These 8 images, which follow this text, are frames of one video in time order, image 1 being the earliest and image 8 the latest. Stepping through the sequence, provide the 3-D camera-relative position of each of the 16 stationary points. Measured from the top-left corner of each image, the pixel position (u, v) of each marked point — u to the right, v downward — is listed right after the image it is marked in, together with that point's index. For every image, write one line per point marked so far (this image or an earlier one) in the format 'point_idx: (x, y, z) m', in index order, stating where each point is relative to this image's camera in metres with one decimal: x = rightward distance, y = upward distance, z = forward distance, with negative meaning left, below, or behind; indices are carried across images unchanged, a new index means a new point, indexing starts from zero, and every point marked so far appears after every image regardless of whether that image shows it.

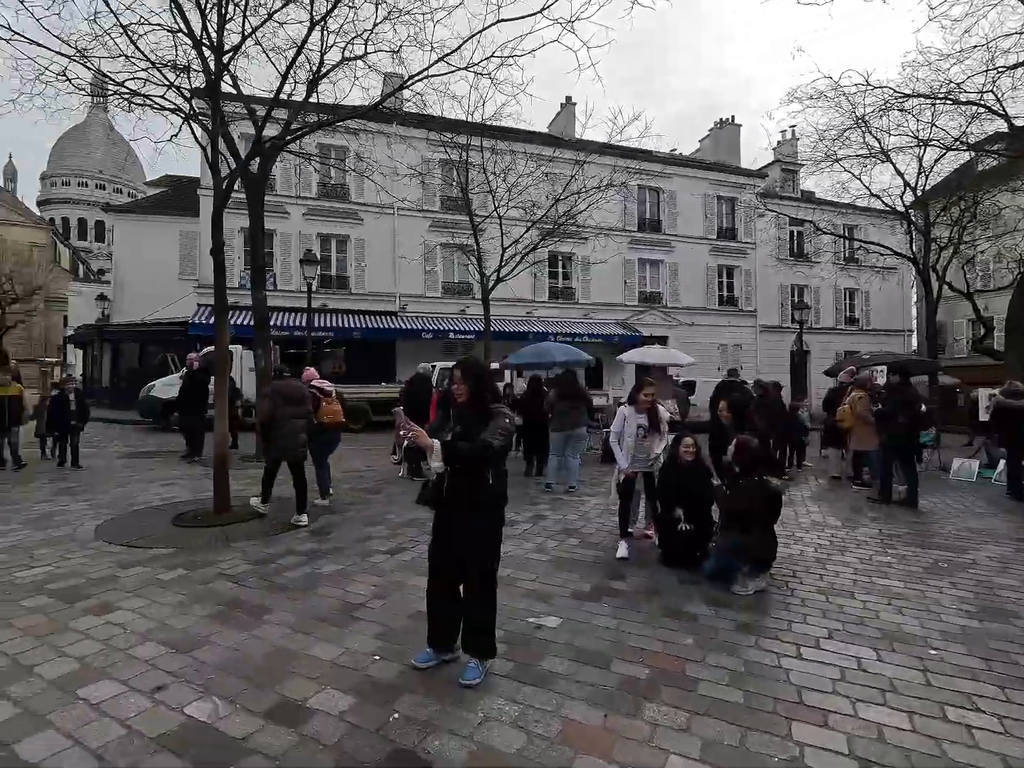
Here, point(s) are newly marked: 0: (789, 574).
0: (+2.6, -1.8, +5.1) m
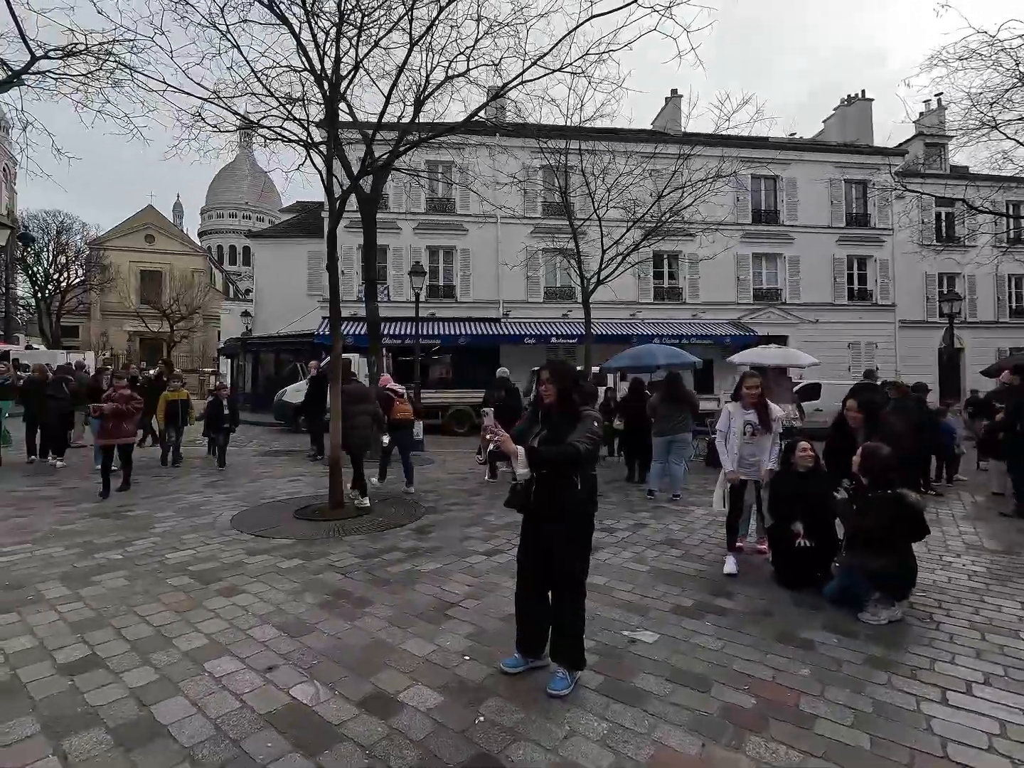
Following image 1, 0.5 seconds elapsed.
0: (+3.5, -1.8, +4.4) m
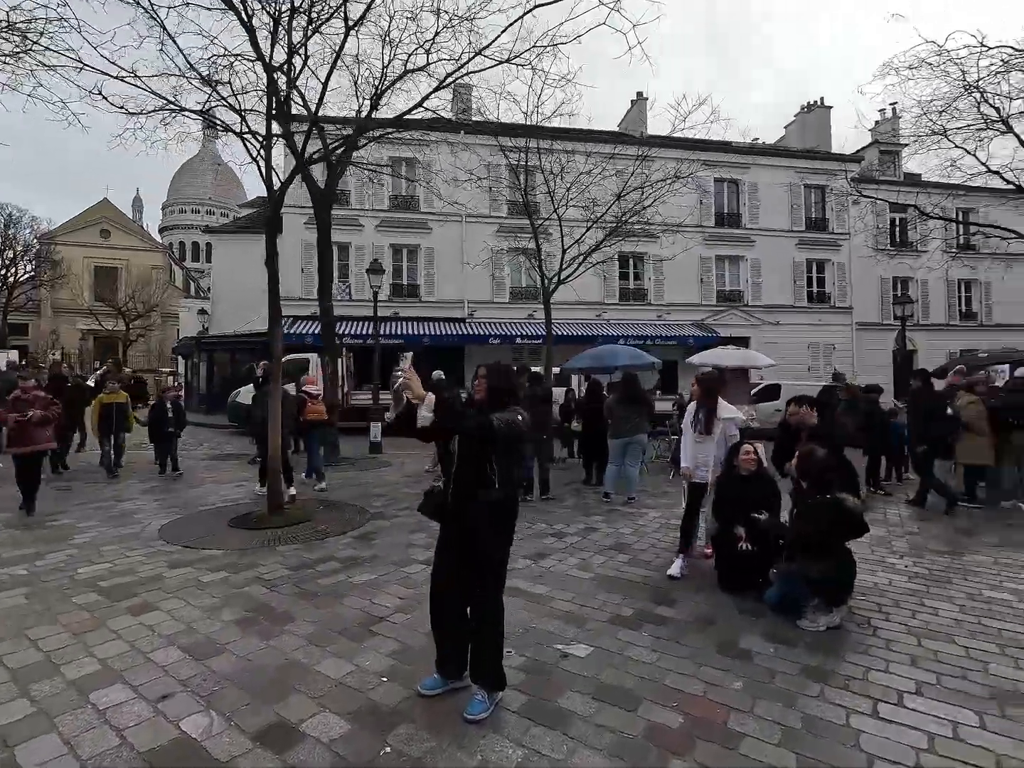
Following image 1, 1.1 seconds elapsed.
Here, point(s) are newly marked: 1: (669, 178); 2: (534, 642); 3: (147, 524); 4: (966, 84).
0: (+2.9, -1.8, +4.4) m
1: (+3.9, +5.1, +13.4) m
2: (+0.2, -1.8, +3.8) m
3: (-4.7, -1.8, +6.8) m
4: (+11.2, +7.4, +13.1) m
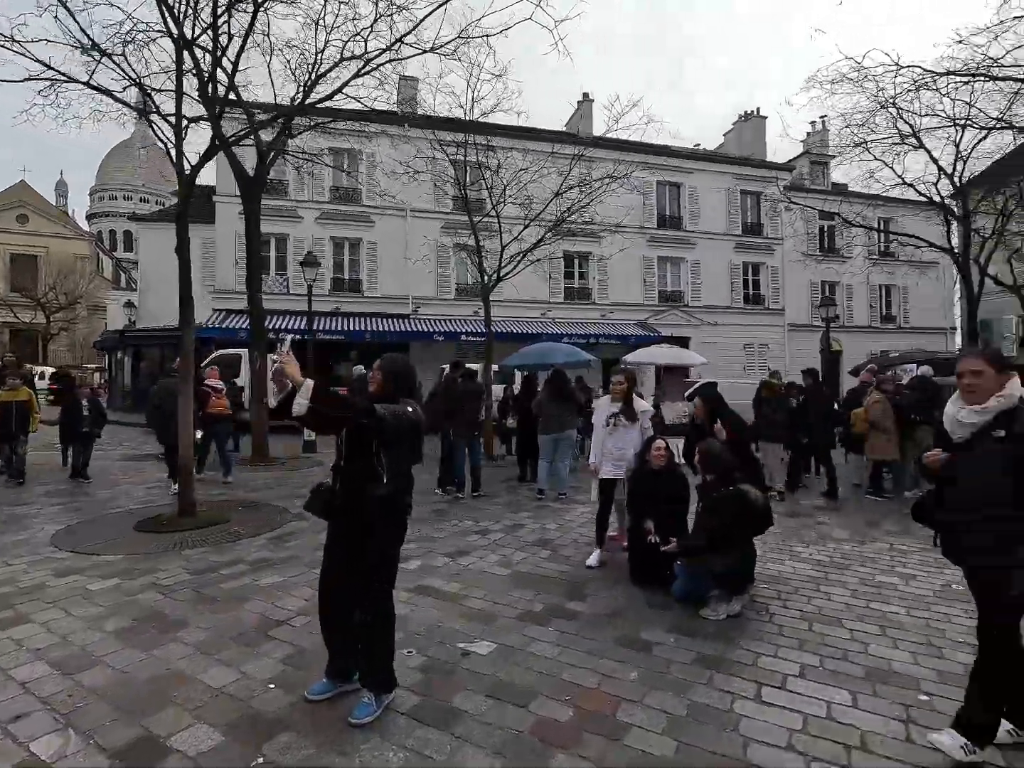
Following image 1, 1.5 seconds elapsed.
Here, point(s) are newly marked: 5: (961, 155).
0: (+2.2, -1.8, +4.5) m
1: (+2.4, +5.2, +13.6) m
2: (-0.5, -1.8, +3.7) m
3: (-5.6, -1.7, +6.3) m
4: (+9.7, +7.4, +14.0) m
5: (+13.4, +6.9, +16.0) m
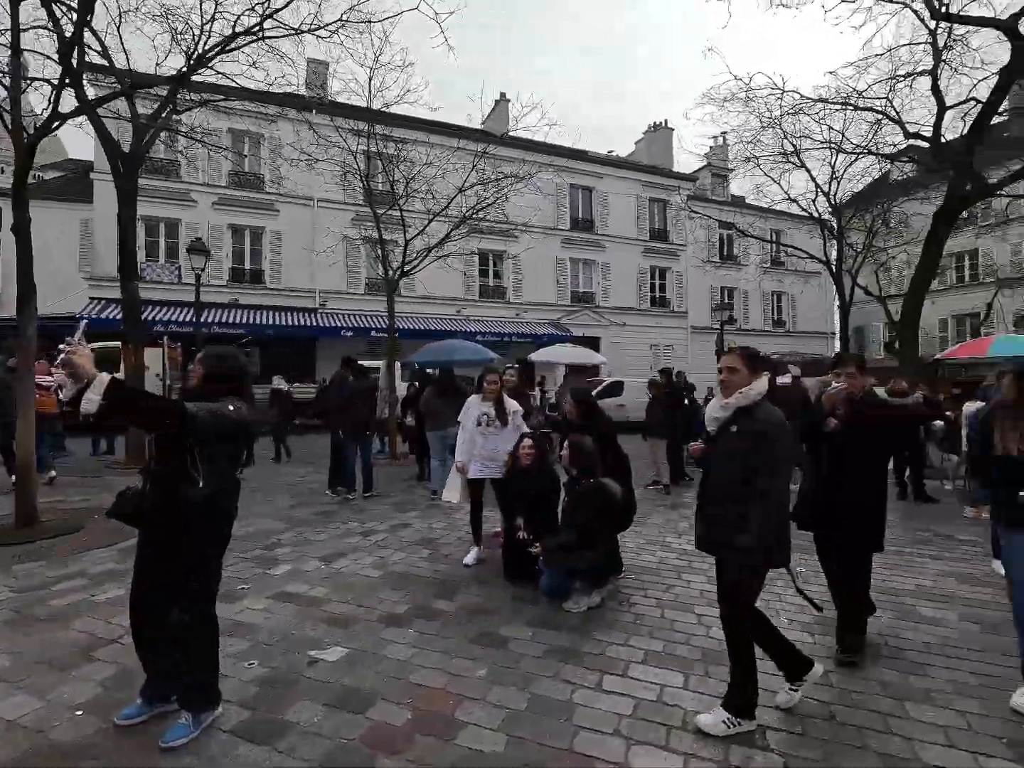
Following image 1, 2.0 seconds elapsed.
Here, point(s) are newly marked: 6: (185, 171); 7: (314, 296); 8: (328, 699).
0: (+1.1, -1.8, +4.7) m
1: (+0.1, +5.3, +13.7) m
2: (-1.5, -1.8, +3.6) m
3: (-6.9, -1.7, +5.4) m
4: (+7.2, +7.4, +15.1) m
5: (+10.7, +6.9, +17.6) m
6: (-11.2, +7.3, +18.4) m
7: (-7.4, +3.3, +20.0) m
8: (-1.0, -1.8, +3.0) m
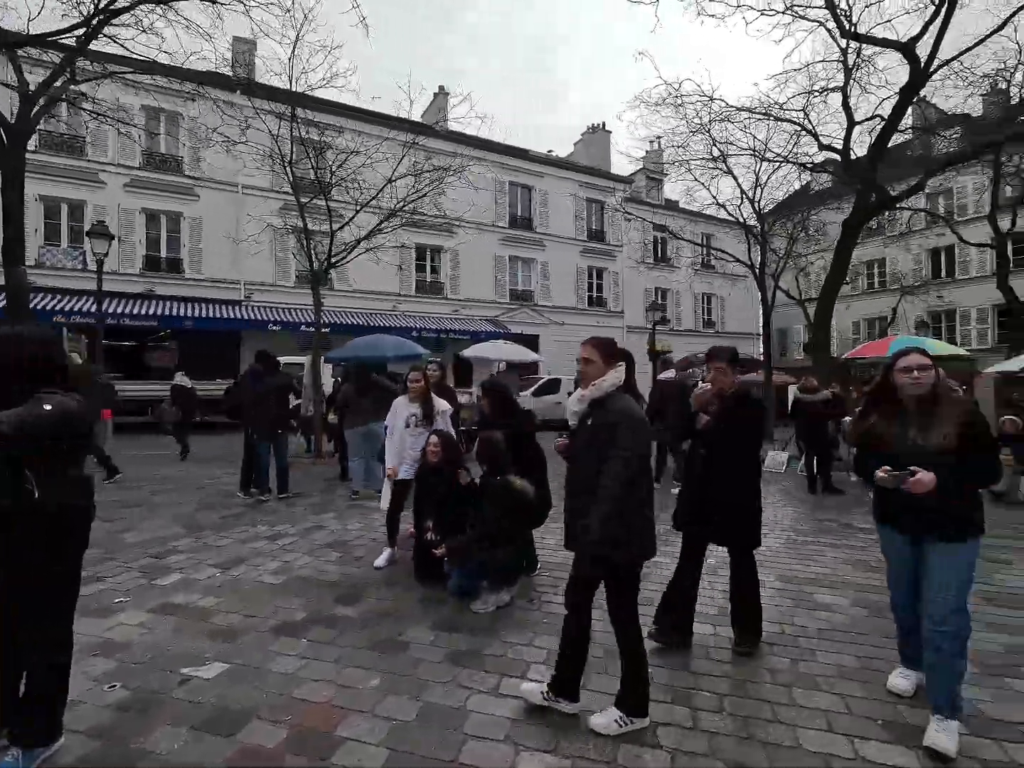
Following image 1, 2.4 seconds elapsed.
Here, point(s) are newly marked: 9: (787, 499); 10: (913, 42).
0: (+0.3, -1.7, +4.7) m
1: (-1.6, +5.3, +13.4) m
2: (-2.1, -1.7, +3.2) m
3: (-7.7, -1.6, +4.5) m
4: (+5.4, +7.5, +15.6) m
5: (+8.5, +6.9, +18.5) m
6: (-13.3, +7.5, +17.0) m
7: (-9.7, +3.4, +18.9) m
8: (-1.6, -1.7, +2.7) m
9: (+4.3, -1.8, +8.4) m
10: (+8.2, +7.0, +11.0) m
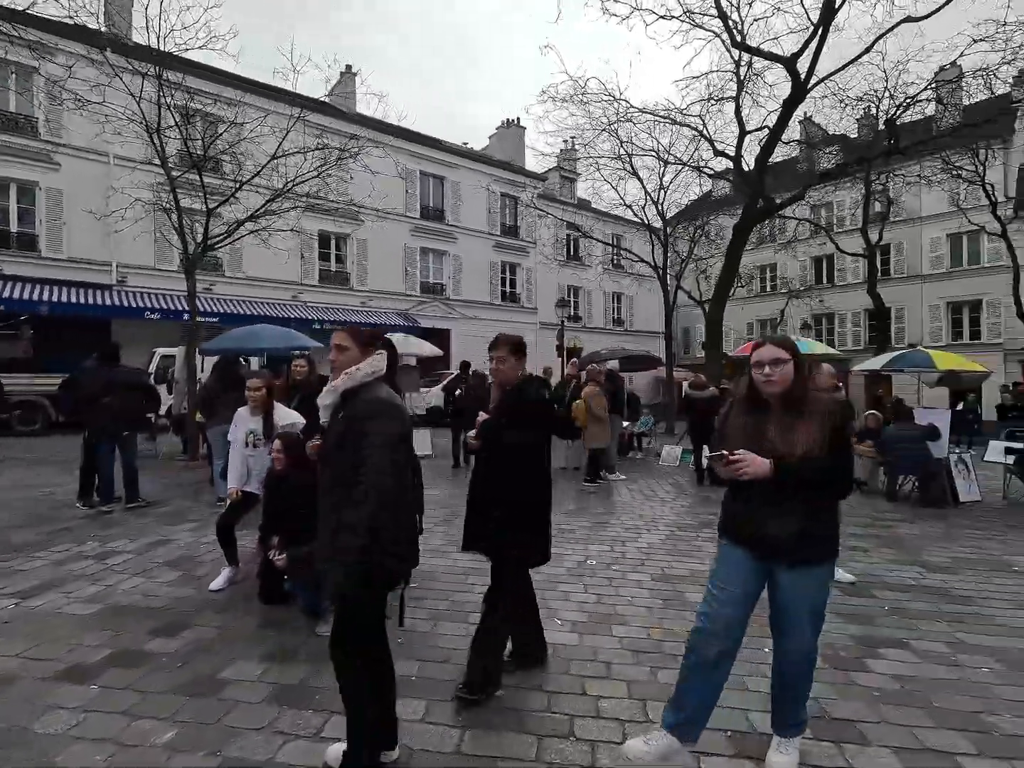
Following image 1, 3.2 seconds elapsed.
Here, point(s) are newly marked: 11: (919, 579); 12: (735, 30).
0: (-0.8, -1.7, +4.3) m
1: (-3.9, +5.5, +12.6) m
2: (-3.0, -1.7, +2.5) m
3: (-8.6, -1.5, +3.0) m
4: (+2.7, +7.6, +15.7) m
5: (+5.4, +7.1, +19.1) m
6: (-16.0, +7.7, +14.4) m
7: (-12.7, +3.6, +16.9) m
8: (-2.4, -1.7, +2.1) m
9: (+2.6, -1.8, +8.6) m
10: (+6.1, +7.1, +11.7) m
11: (+3.7, -1.8, +4.8) m
12: (+5.1, +8.0, +12.2) m
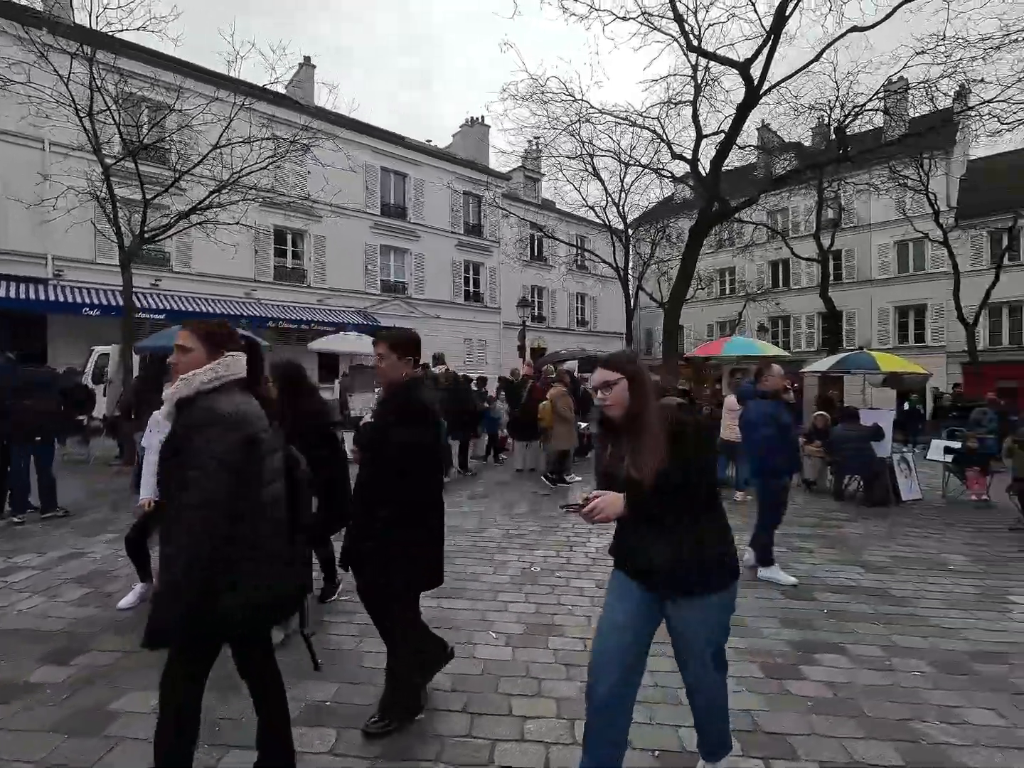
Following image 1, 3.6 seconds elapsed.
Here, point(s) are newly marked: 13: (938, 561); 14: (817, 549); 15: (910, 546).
0: (-1.3, -1.7, +4.0) m
1: (-4.9, +5.4, +12.2) m
2: (-3.4, -1.7, +2.1) m
3: (-9.0, -1.5, +2.3) m
4: (+1.5, +7.6, +15.7) m
5: (+4.0, +7.0, +19.2) m
6: (-17.1, +7.7, +13.2) m
7: (-13.9, +3.6, +15.9) m
8: (-2.8, -1.7, +1.8) m
9: (+1.9, -1.8, +8.5) m
10: (+5.2, +7.1, +11.8) m
11: (+3.1, -1.8, +4.9) m
12: (+4.1, +8.0, +12.3) m
13: (+4.4, -1.8, +5.5) m
14: (+3.3, -1.8, +5.8) m
15: (+4.5, -1.8, +6.0) m
